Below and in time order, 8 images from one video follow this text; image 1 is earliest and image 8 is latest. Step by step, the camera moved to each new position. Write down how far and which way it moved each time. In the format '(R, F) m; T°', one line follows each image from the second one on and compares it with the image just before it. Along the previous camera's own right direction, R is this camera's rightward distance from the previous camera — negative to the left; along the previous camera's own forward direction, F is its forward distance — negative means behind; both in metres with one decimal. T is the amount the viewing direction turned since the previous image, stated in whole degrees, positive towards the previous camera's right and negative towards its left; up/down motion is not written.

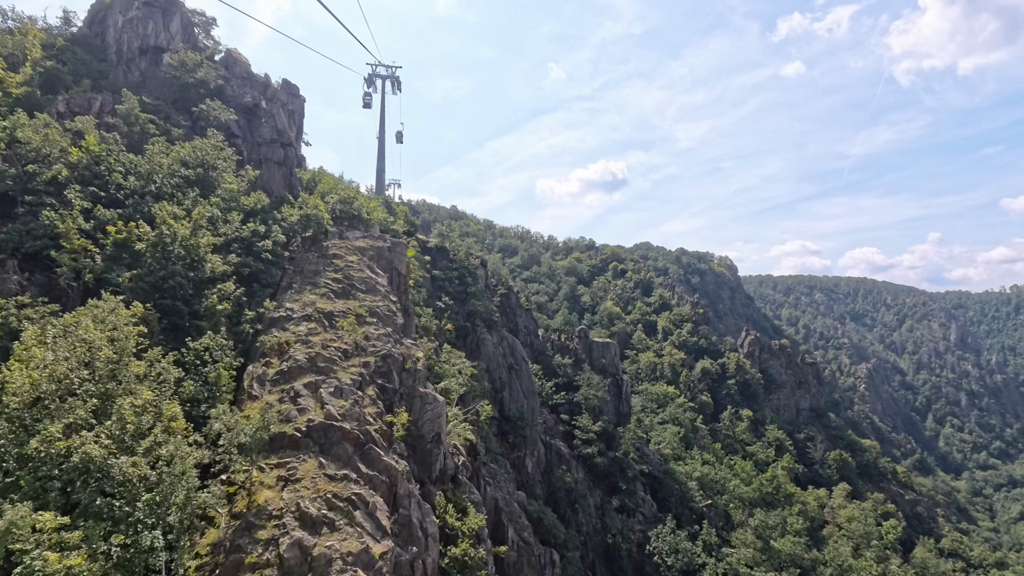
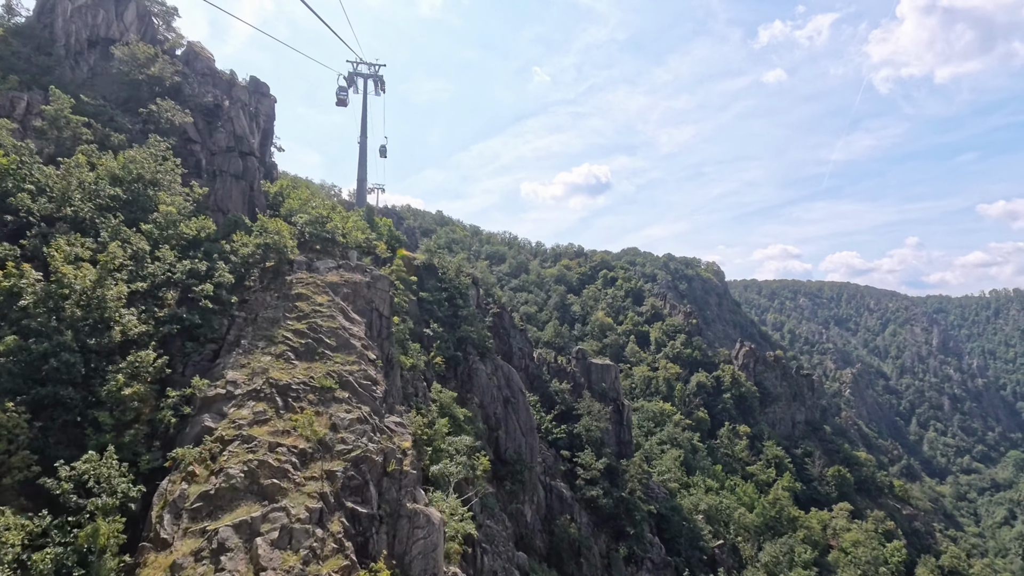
(-0.8, +5.0) m; +1°
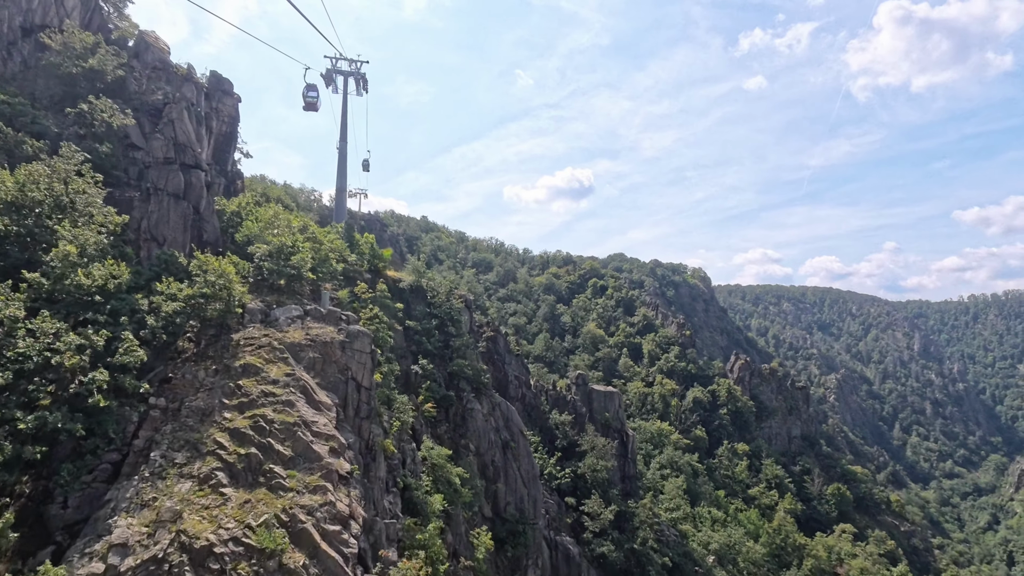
(-1.0, +5.3) m; +2°
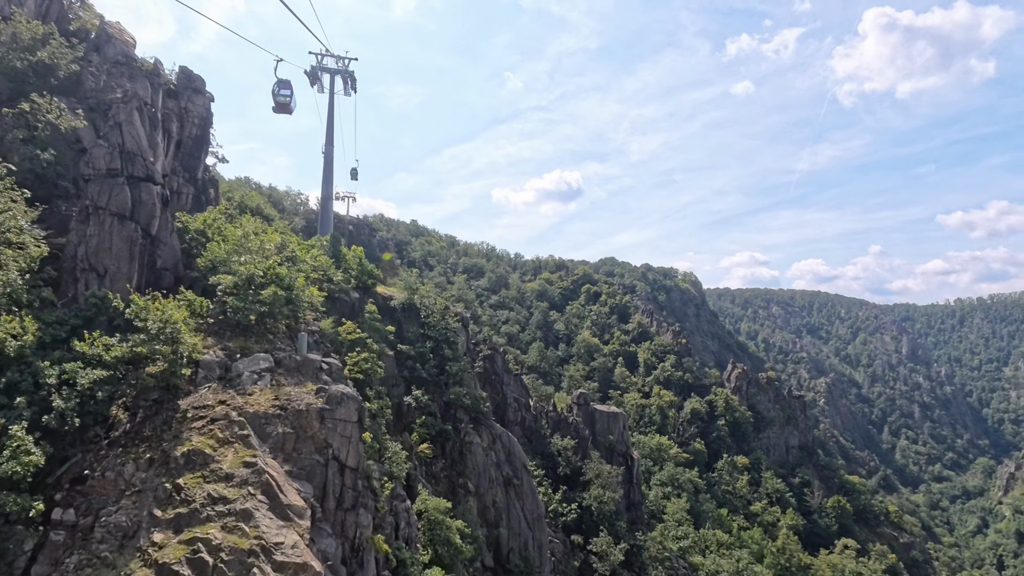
(-0.8, +3.5) m; +1°
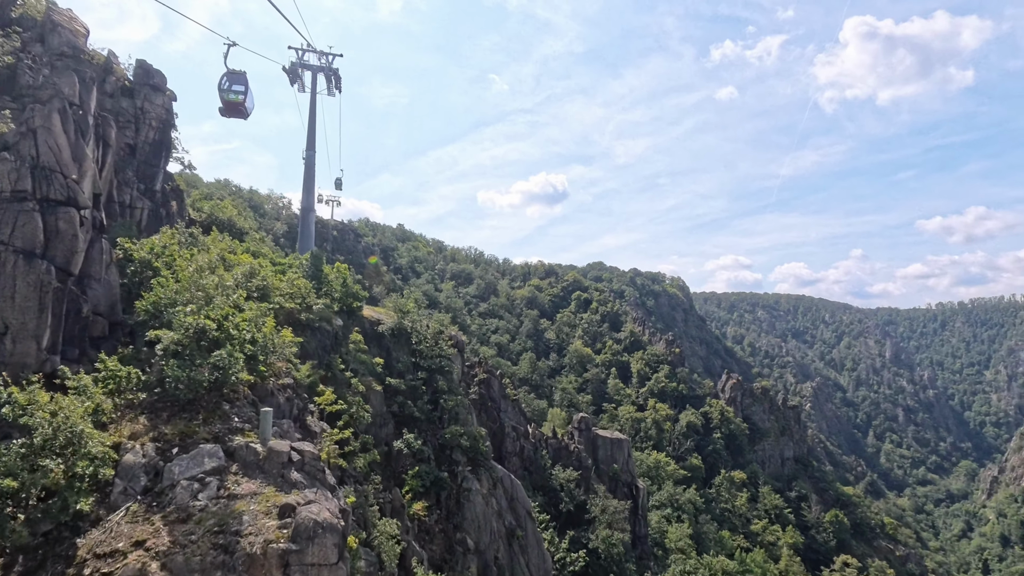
(-0.9, +3.9) m; +1°
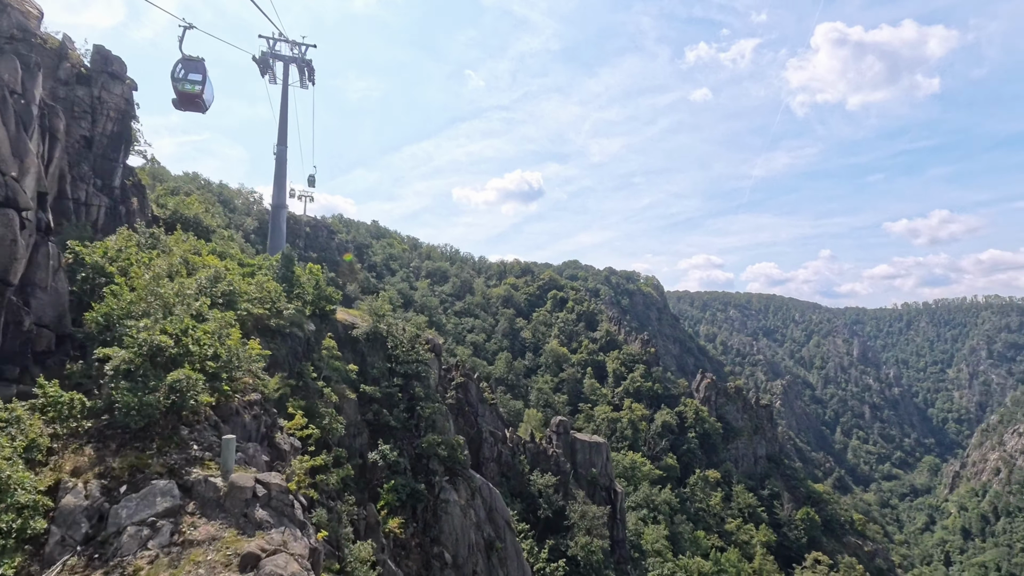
(-0.3, +1.0) m; +2°
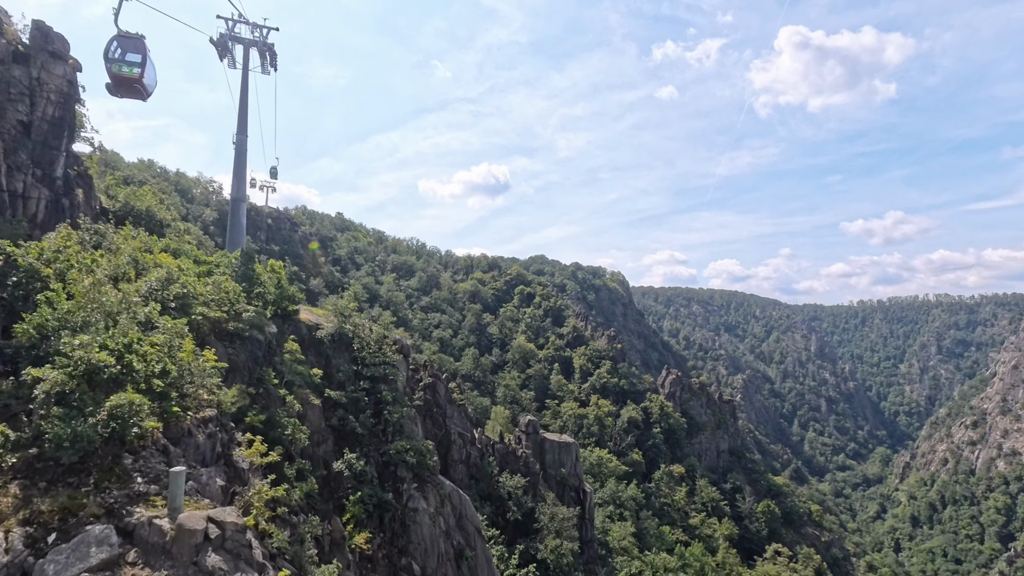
(-0.3, +1.0) m; +3°
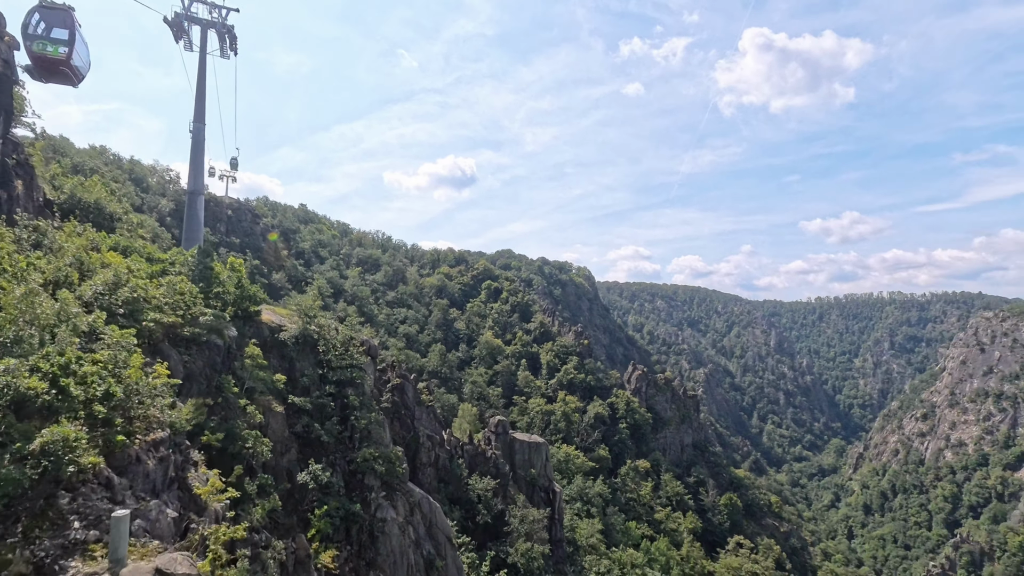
(-0.4, +1.0) m; +3°
